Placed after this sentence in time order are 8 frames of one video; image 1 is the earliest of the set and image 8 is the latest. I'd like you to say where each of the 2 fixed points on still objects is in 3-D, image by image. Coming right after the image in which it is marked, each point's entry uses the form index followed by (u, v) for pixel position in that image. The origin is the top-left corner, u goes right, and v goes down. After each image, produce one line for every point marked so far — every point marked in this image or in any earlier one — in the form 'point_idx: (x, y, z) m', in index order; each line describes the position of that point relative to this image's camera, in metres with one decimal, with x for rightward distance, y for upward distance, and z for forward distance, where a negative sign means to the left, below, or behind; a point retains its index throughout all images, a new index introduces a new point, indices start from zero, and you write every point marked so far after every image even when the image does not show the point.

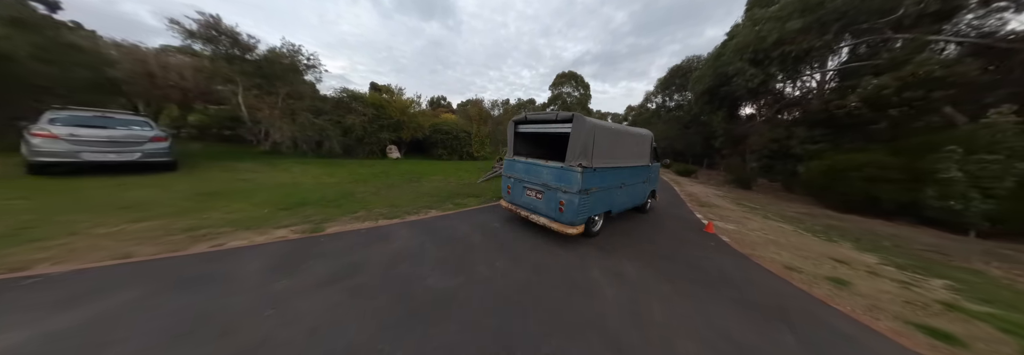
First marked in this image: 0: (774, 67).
0: (+15.1, +6.4, +12.1) m
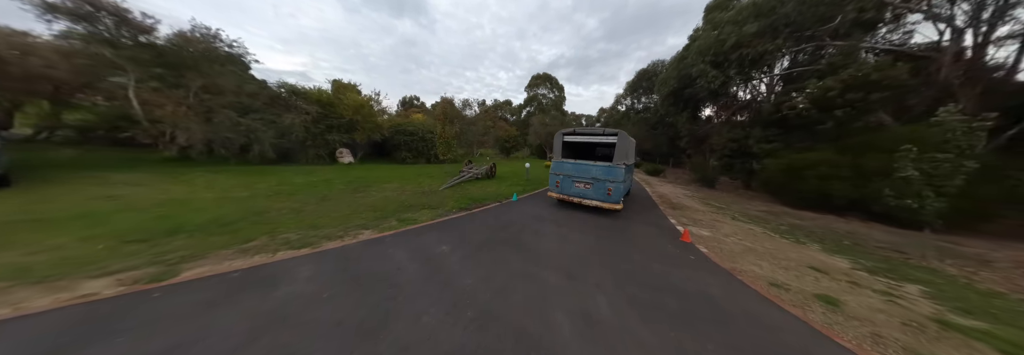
0: (+13.2, +6.4, +12.5) m
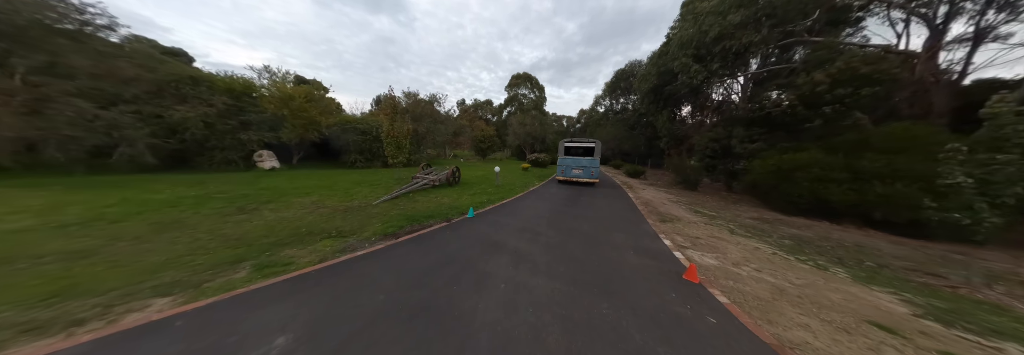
0: (+11.3, +6.3, +11.6) m
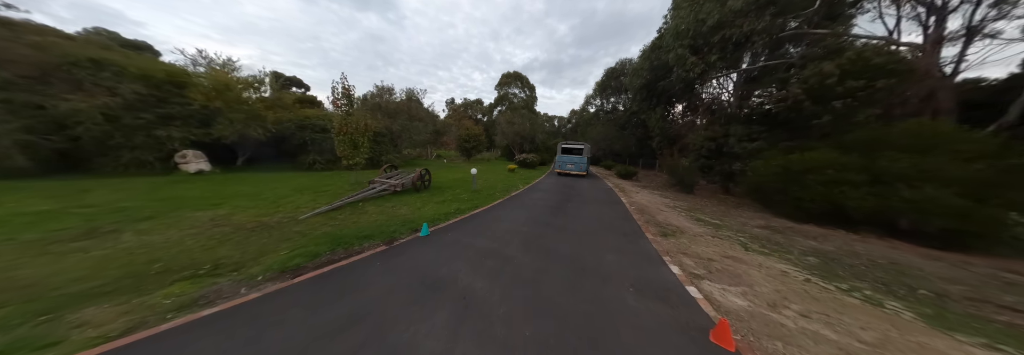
0: (+10.3, +6.2, +10.7) m
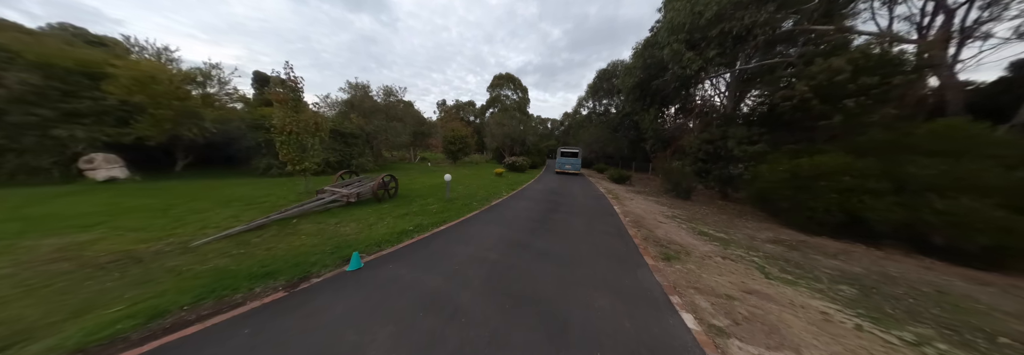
0: (+9.4, +5.9, +9.9) m
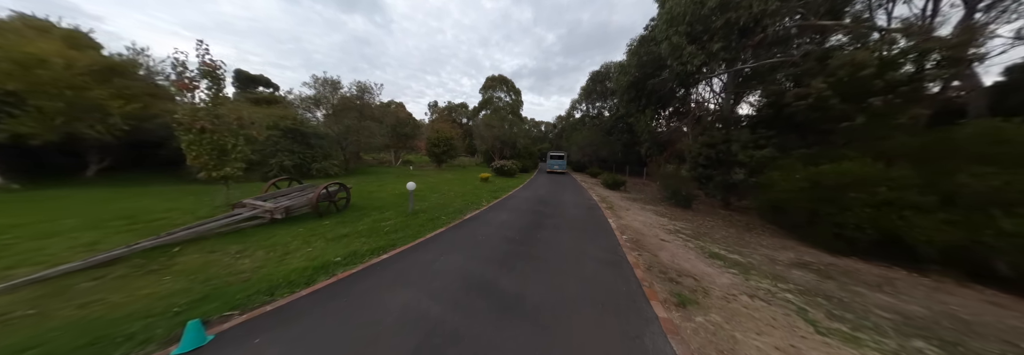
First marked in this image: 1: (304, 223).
0: (+8.6, +5.6, +8.9) m
1: (-5.4, -1.2, +5.5) m
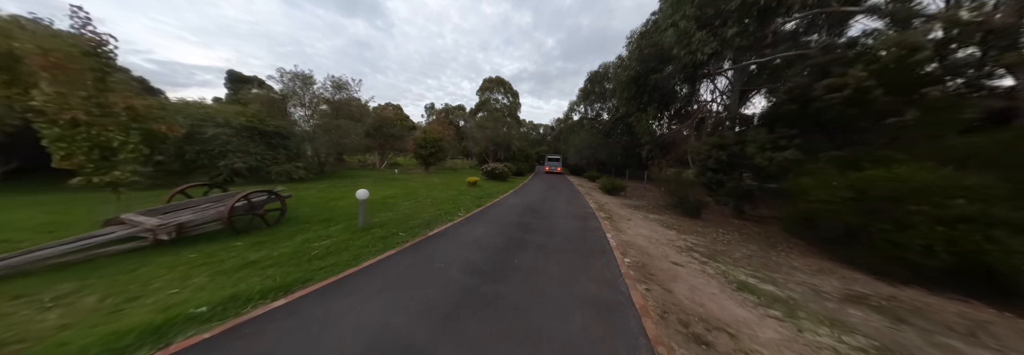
0: (+8.0, +5.4, +7.7) m
1: (-6.0, -1.3, +4.2) m
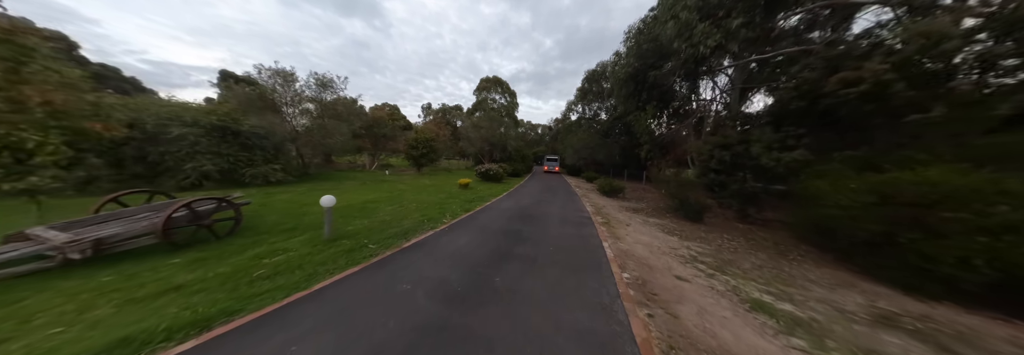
0: (+7.6, +5.3, +7.2) m
1: (-6.4, -1.4, +3.6) m
